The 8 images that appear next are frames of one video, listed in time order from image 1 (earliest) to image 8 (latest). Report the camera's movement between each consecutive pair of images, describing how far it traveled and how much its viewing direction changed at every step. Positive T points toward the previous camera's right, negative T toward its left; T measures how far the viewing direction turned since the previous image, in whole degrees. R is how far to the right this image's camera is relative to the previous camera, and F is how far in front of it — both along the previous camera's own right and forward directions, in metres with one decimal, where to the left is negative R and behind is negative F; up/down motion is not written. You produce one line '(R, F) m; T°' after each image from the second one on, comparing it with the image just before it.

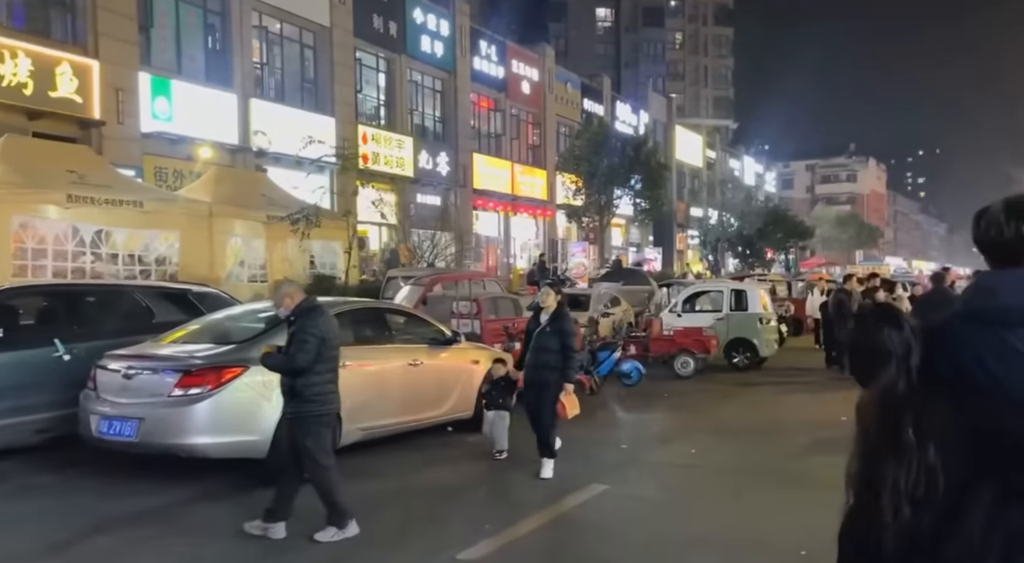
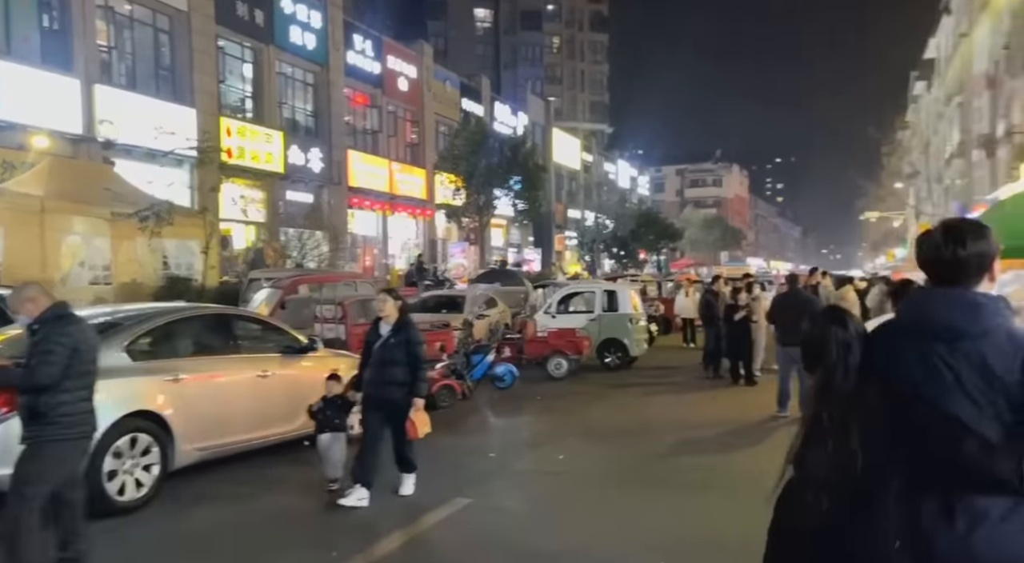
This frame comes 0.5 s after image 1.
(+0.1, +0.2) m; +8°
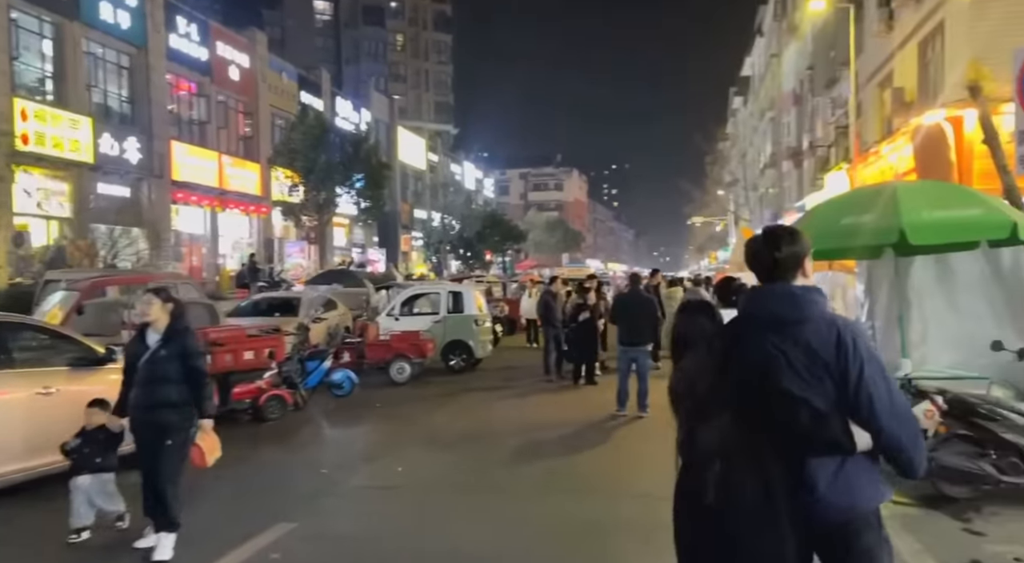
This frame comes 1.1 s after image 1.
(+0.1, +0.5) m; +10°
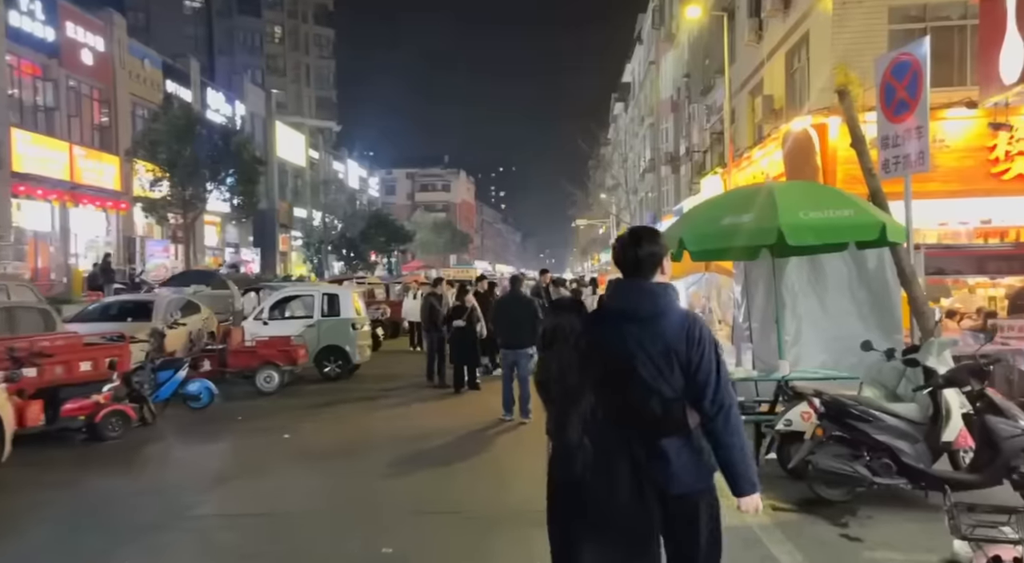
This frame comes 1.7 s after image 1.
(+0.2, +0.6) m; +7°
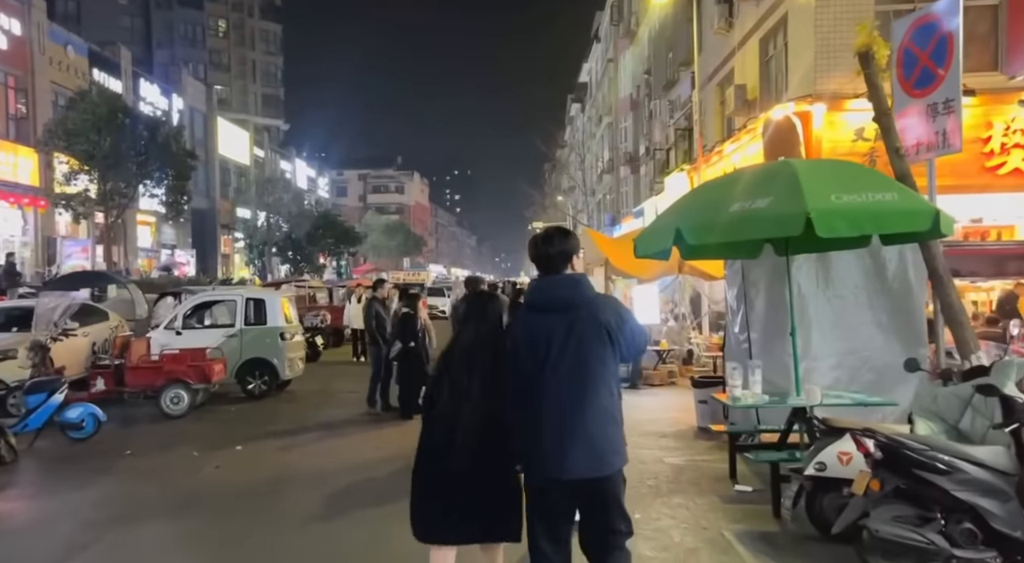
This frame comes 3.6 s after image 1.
(0.0, +1.9) m; +3°
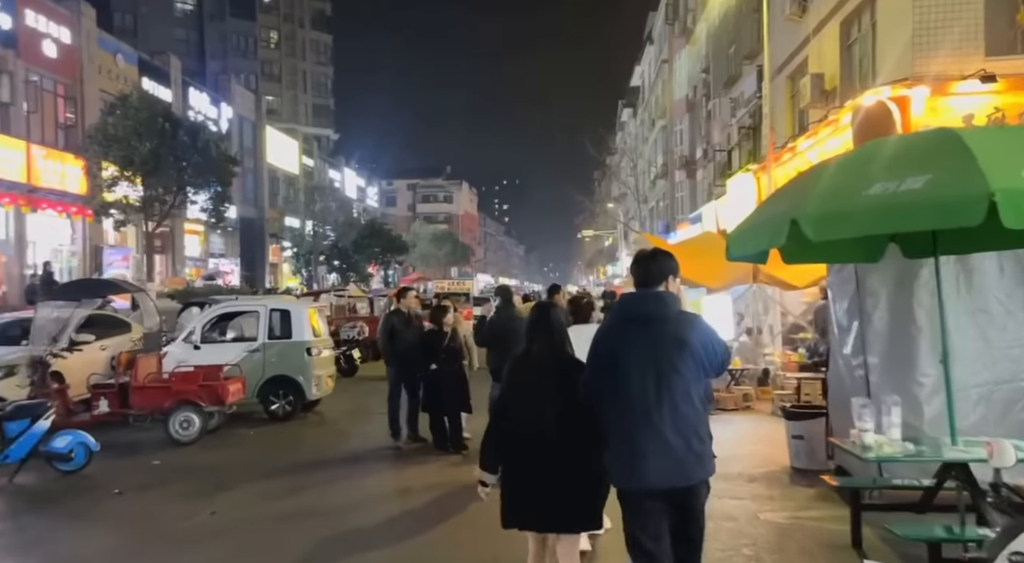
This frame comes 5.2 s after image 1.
(-0.1, +1.7) m; -3°
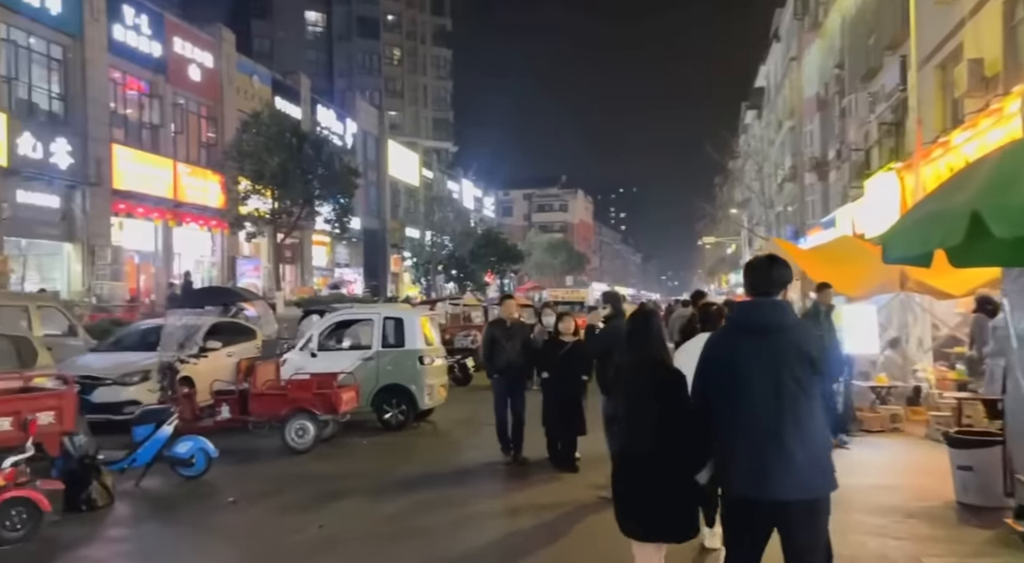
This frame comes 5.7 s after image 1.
(0.0, +0.5) m; -7°
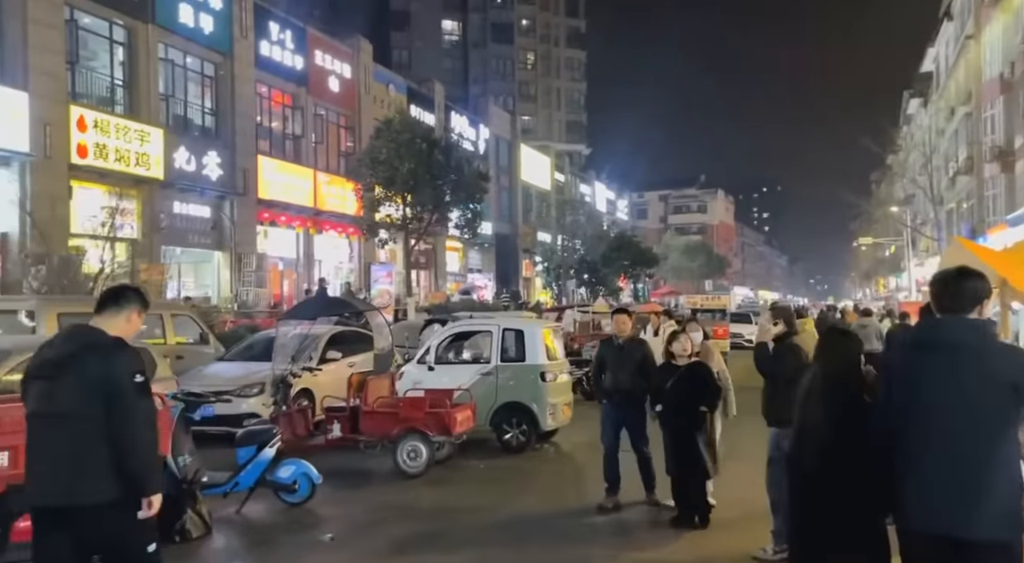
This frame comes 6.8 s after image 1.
(+0.1, +1.0) m; -9°
